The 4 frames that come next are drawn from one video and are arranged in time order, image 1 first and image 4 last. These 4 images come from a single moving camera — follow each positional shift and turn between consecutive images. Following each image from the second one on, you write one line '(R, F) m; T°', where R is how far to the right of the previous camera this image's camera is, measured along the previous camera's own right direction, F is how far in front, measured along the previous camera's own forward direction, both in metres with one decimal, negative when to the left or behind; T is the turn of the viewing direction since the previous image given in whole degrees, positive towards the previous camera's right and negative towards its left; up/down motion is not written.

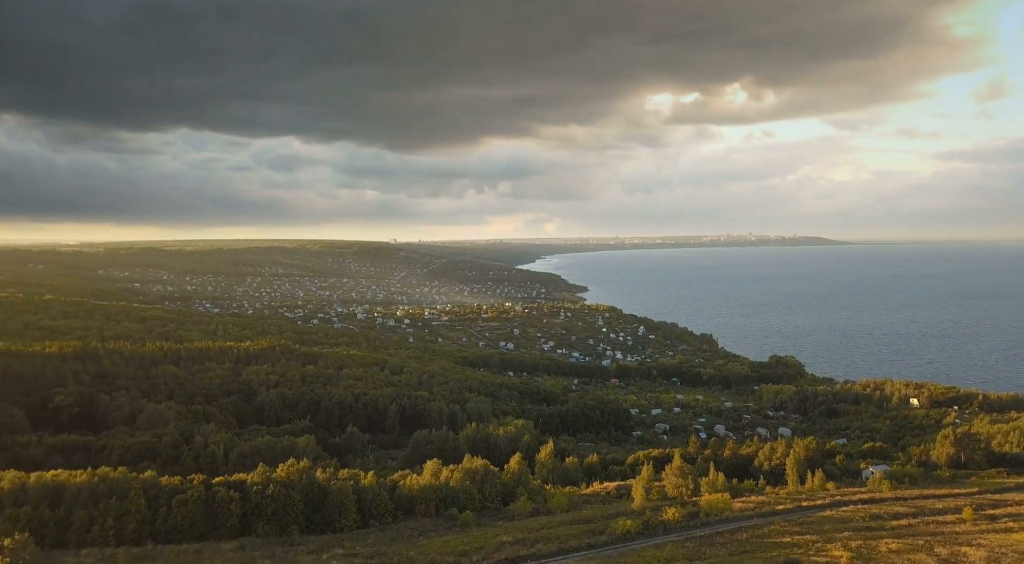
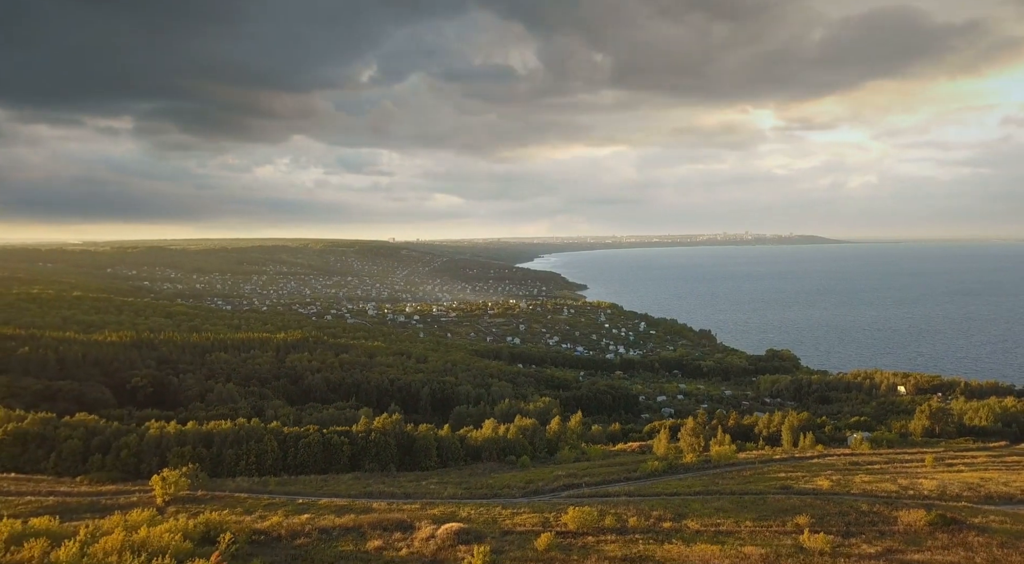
(-2.2, -6.9) m; 0°
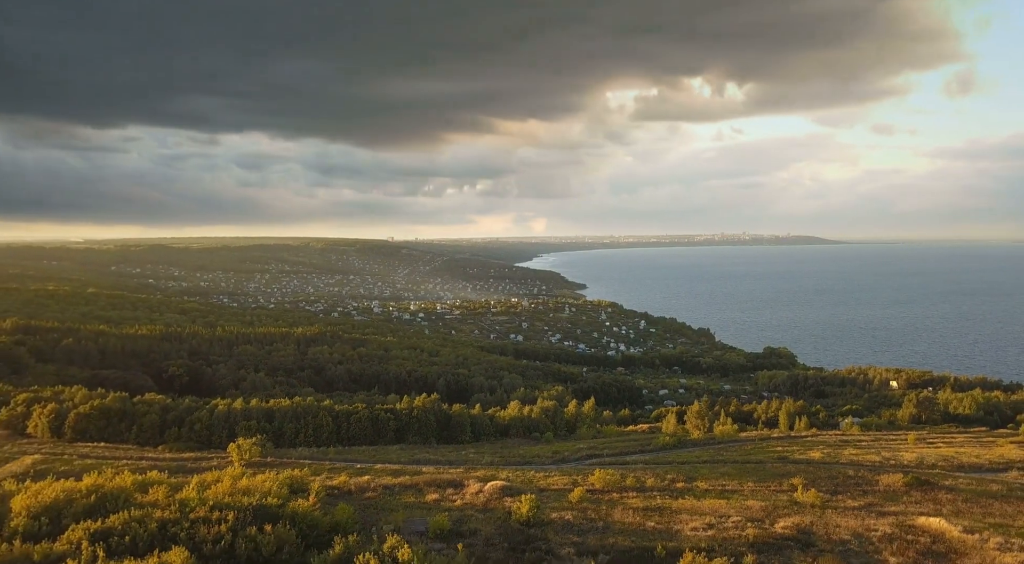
(-1.3, -4.1) m; 0°
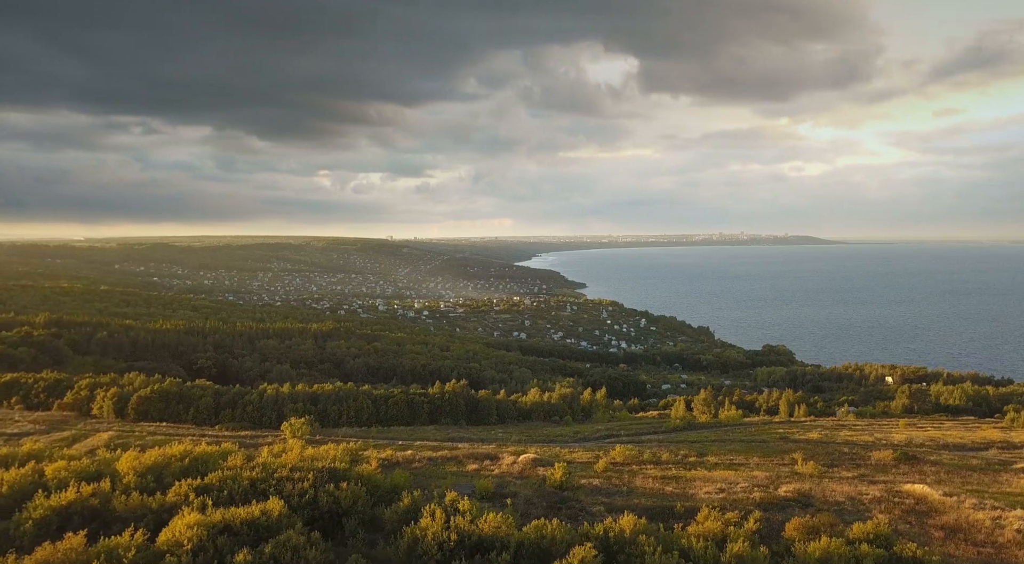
(-1.2, -3.3) m; 0°
